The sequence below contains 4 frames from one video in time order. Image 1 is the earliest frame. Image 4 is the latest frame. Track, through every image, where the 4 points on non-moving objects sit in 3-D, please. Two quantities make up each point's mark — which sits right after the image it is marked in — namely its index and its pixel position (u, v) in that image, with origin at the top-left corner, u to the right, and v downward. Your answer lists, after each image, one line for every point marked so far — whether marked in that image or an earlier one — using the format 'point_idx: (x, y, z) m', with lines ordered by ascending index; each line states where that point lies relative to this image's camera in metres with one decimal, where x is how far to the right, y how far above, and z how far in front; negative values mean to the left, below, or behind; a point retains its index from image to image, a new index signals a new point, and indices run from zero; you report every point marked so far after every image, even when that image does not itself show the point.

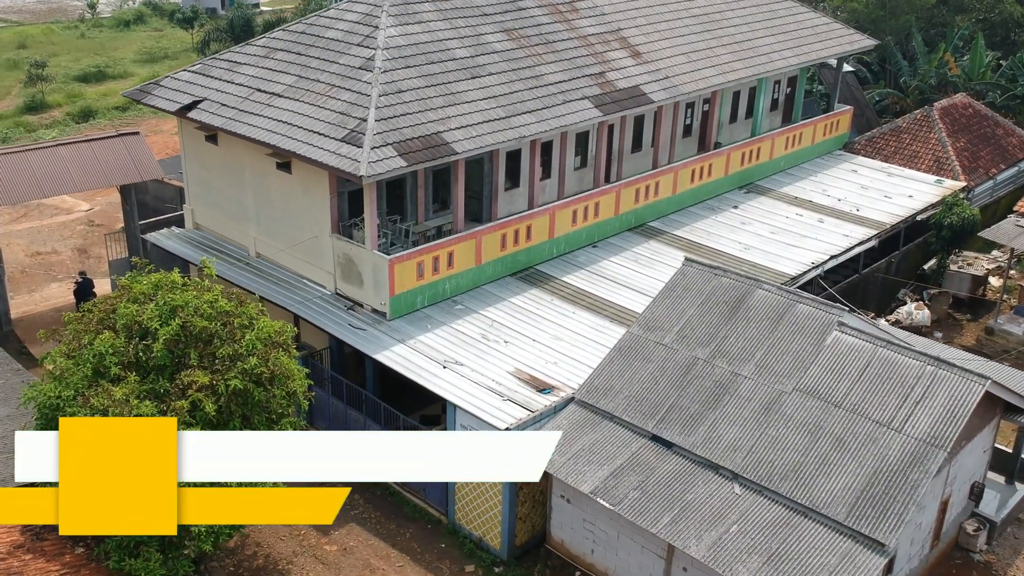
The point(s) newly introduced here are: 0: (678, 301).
0: (+2.5, -0.2, +14.2) m
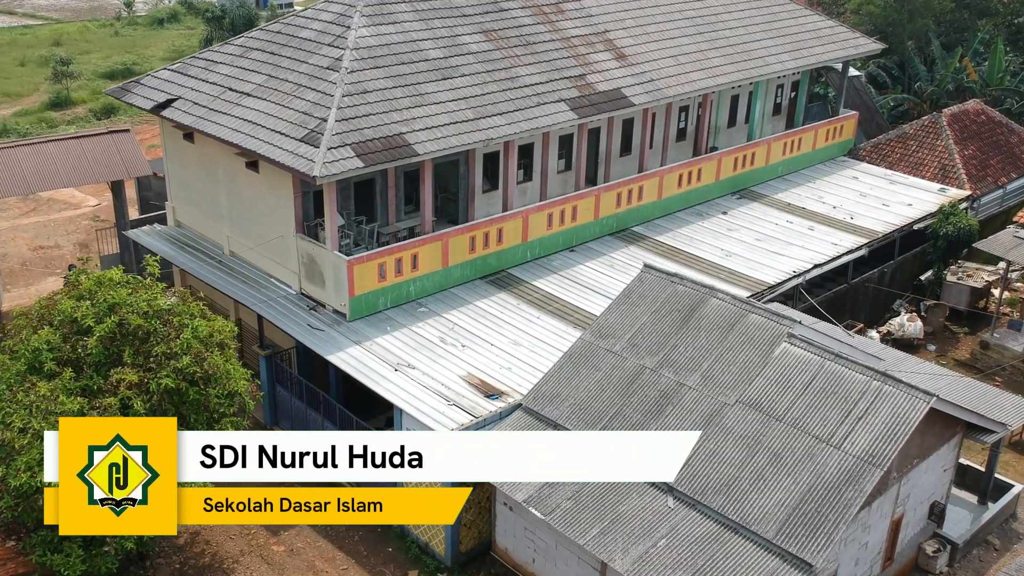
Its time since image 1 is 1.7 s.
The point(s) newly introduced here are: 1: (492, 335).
0: (+1.8, -0.3, +13.9) m
1: (-0.3, -0.8, +15.5) m
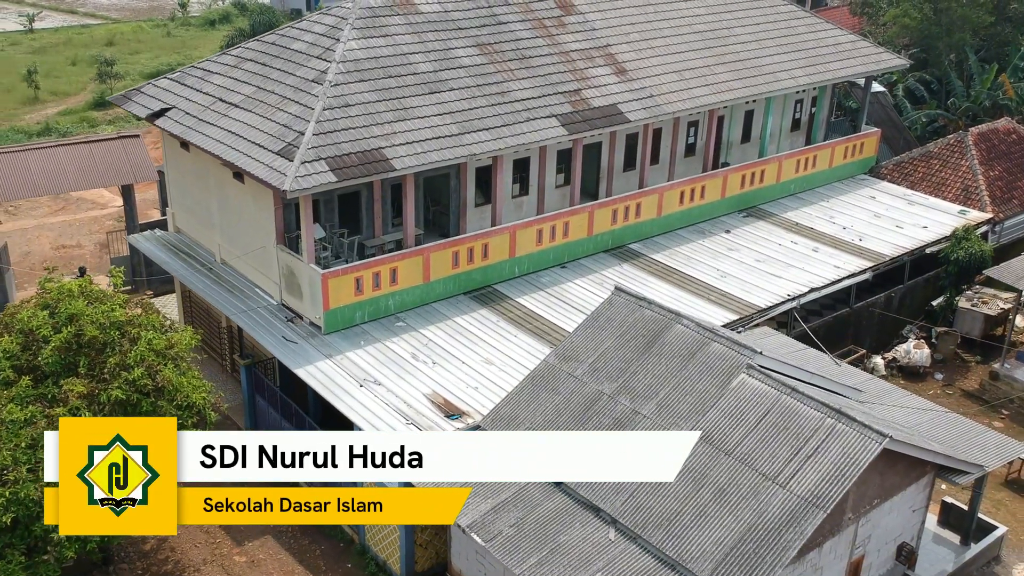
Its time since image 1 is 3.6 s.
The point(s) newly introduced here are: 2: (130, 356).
0: (+1.3, -0.6, +13.7) m
1: (-0.8, -1.1, +15.4) m
2: (-5.0, -0.9, +12.1) m
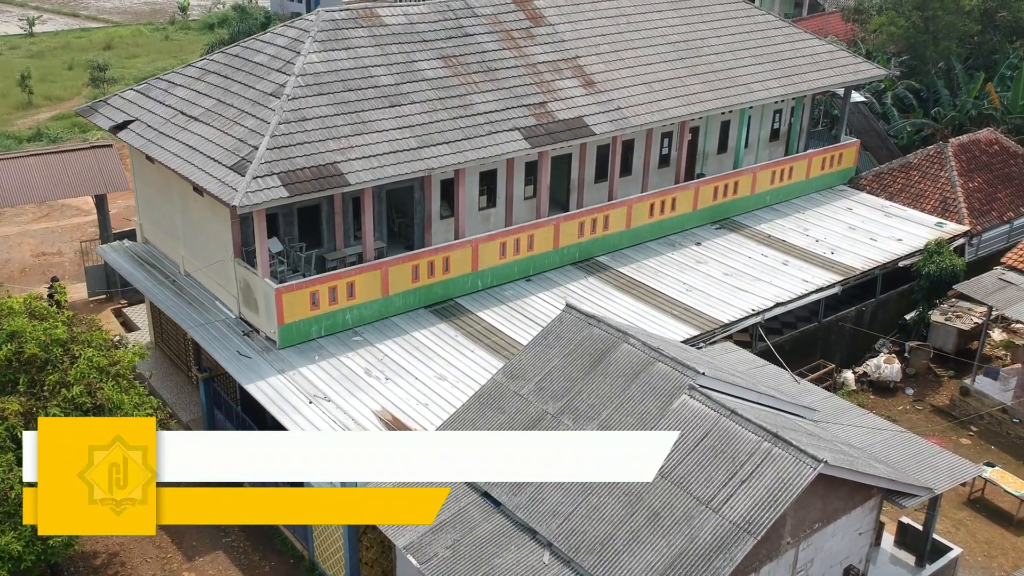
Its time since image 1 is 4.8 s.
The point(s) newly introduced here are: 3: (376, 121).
0: (+0.5, -0.9, +13.6) m
1: (-1.5, -1.3, +15.3) m
2: (-5.8, -1.1, +12.1) m
3: (-2.4, +3.0, +16.4) m
